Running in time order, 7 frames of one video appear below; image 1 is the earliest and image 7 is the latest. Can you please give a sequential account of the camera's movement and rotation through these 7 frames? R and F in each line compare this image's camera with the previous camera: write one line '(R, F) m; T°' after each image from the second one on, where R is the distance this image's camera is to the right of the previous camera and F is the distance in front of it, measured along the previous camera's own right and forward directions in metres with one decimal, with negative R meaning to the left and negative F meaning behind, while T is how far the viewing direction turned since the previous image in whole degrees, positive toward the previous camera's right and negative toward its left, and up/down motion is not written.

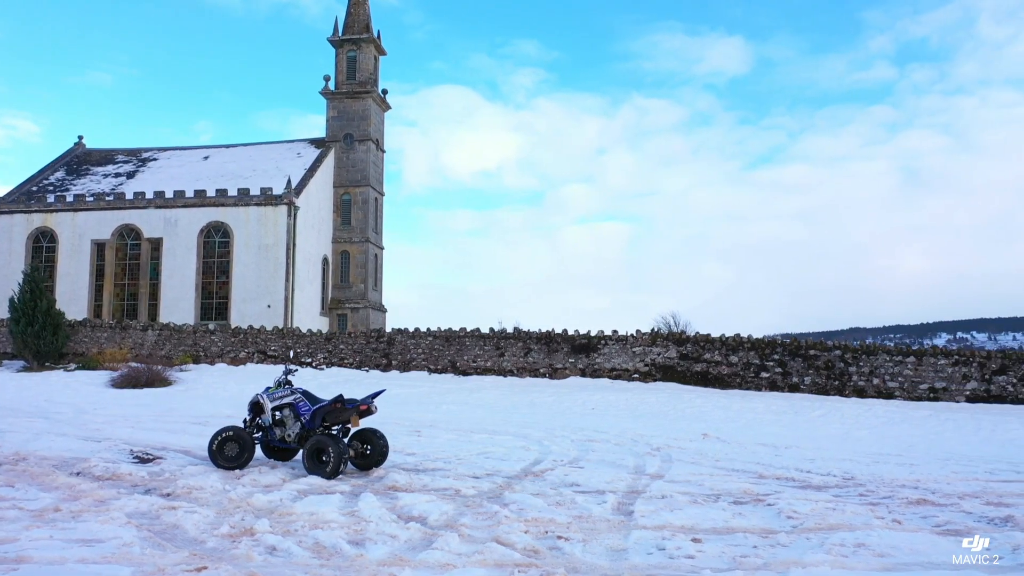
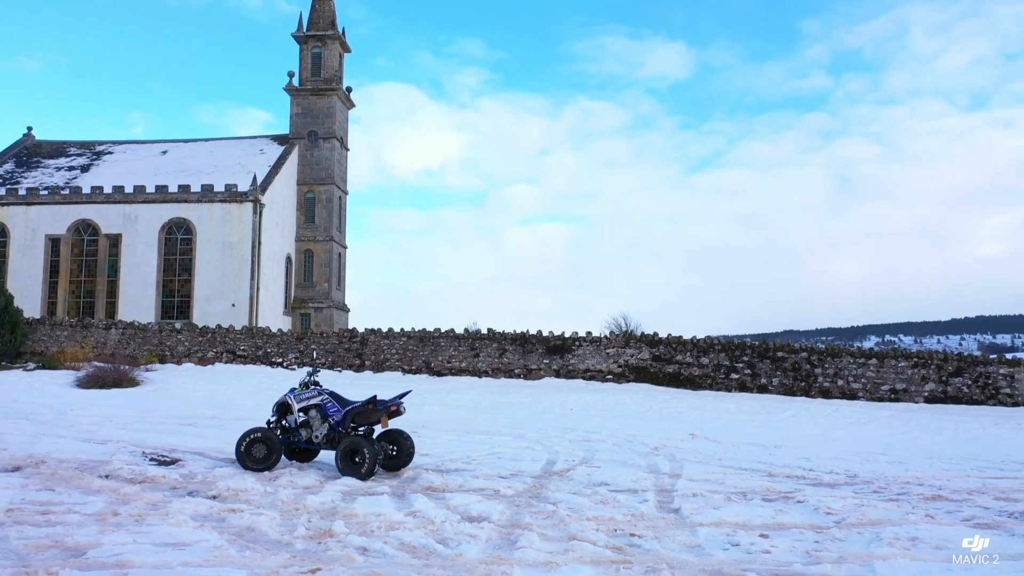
(-0.8, -0.1) m; +4°
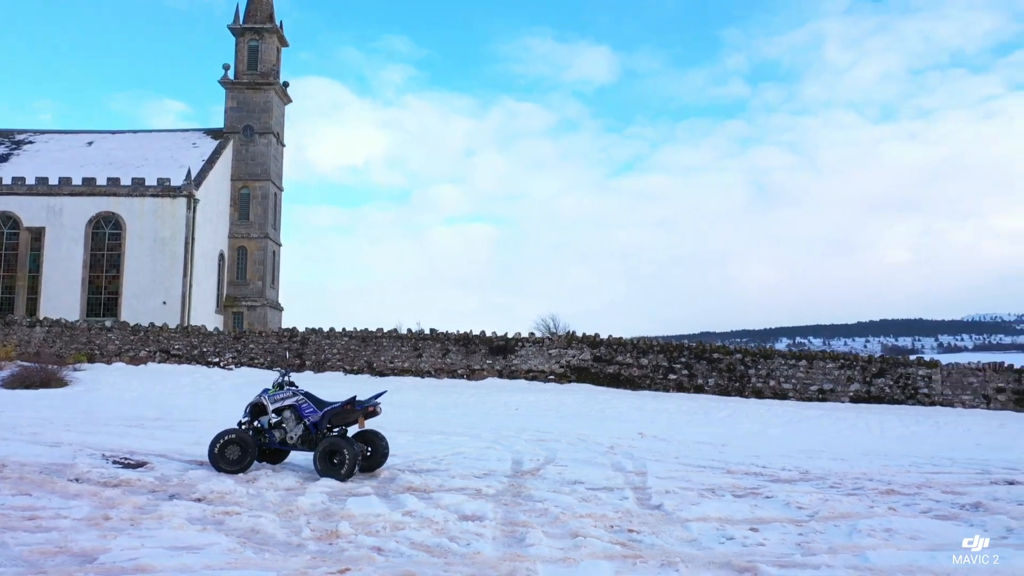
(-0.5, -0.1) m; +5°
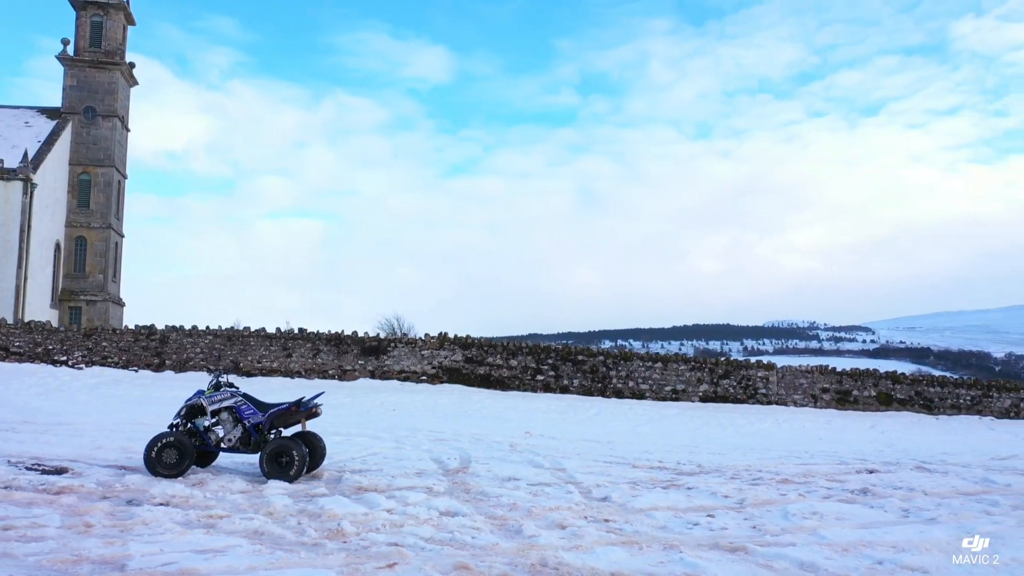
(-1.1, -0.2) m; +11°
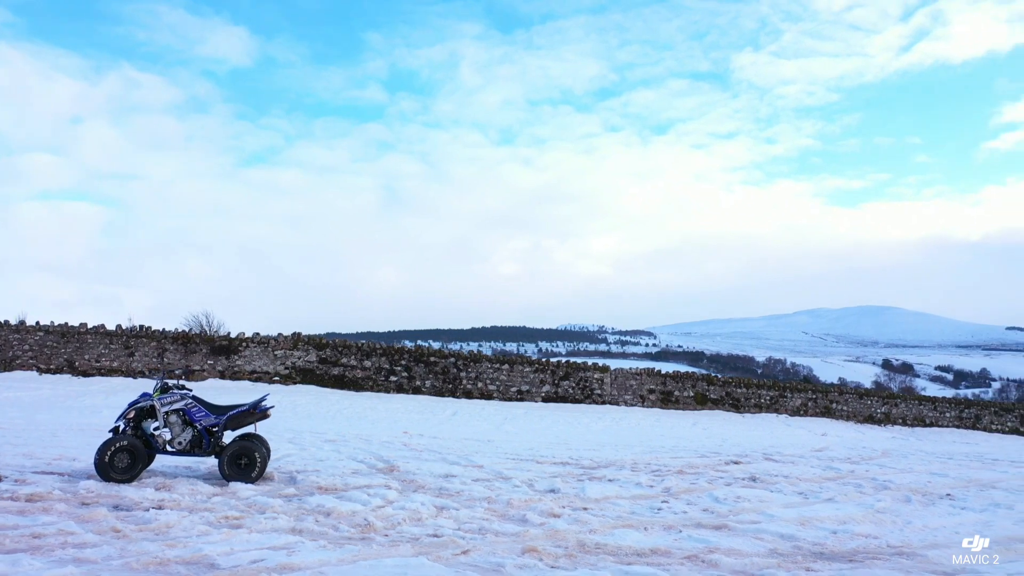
(-1.5, -0.4) m; +13°
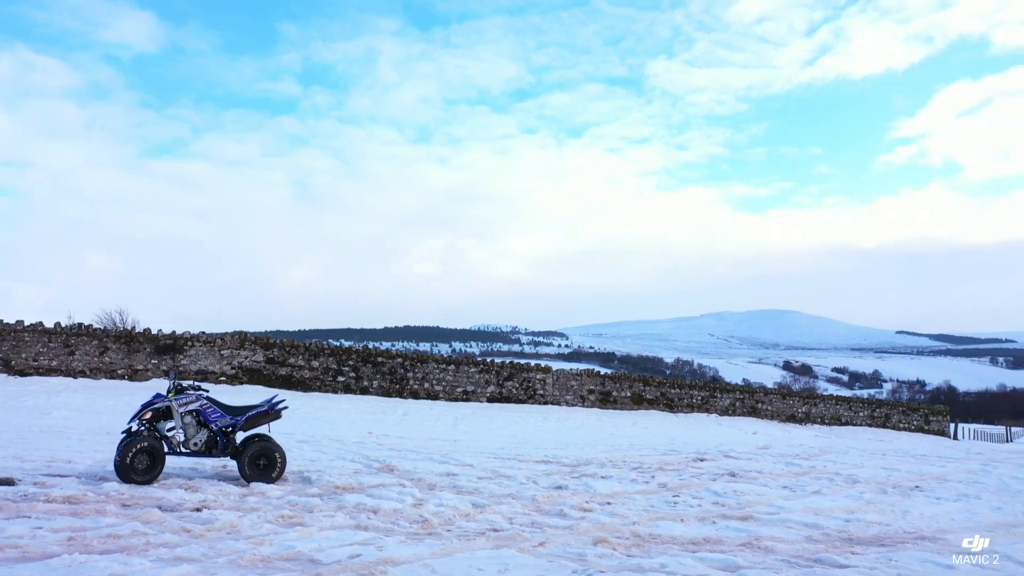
(-0.9, -0.2) m; +6°
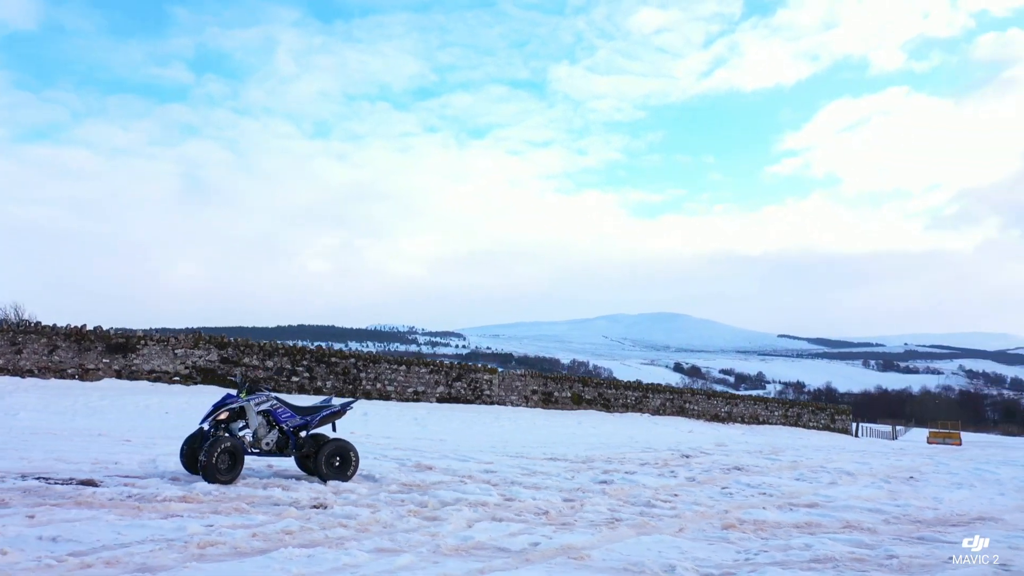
(-1.6, -0.3) m; +7°
